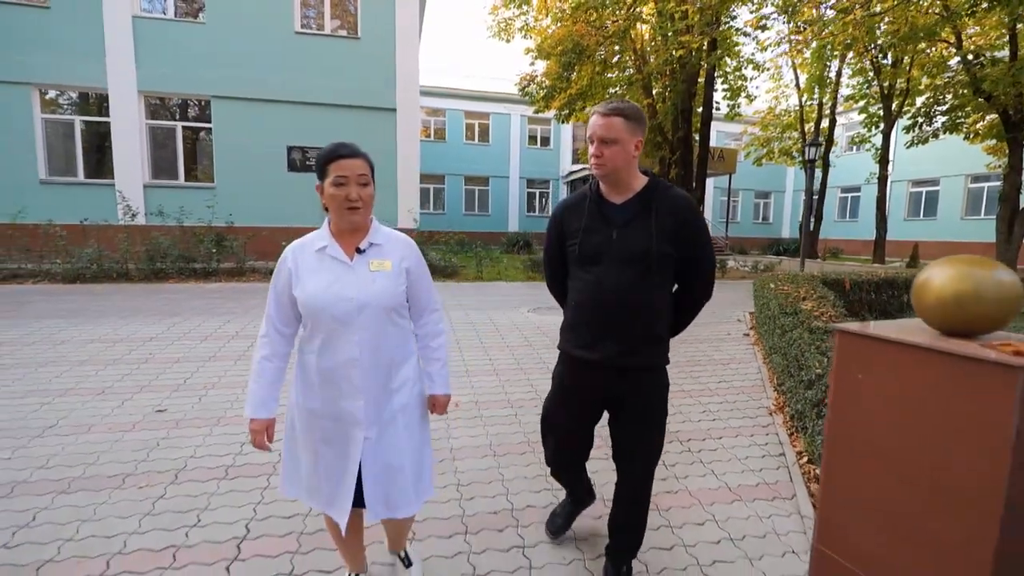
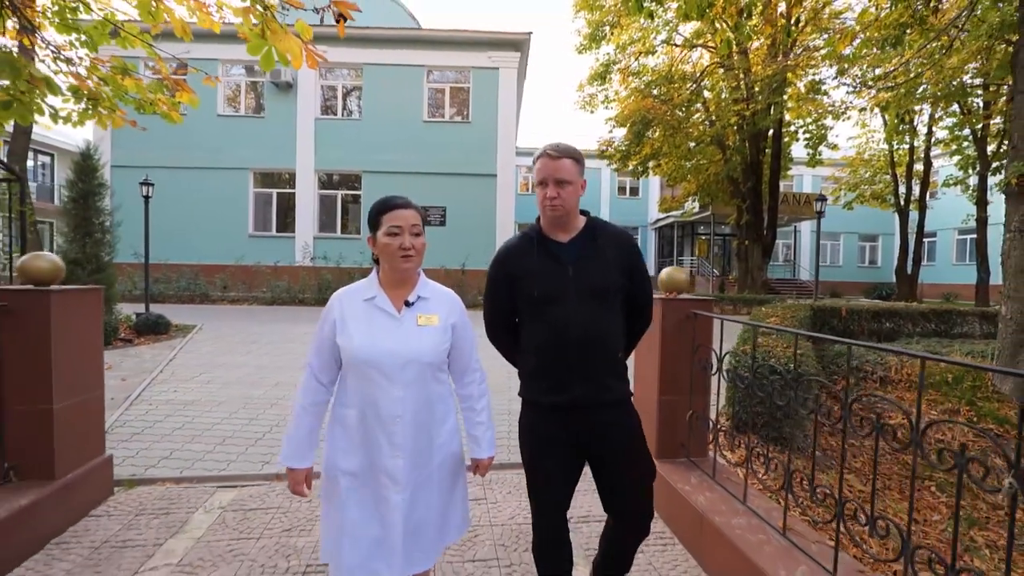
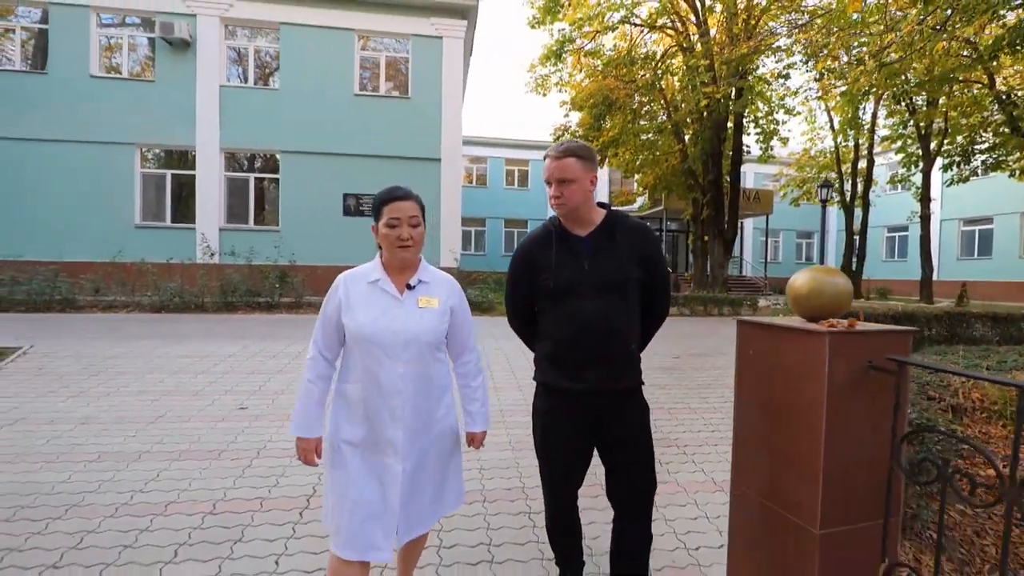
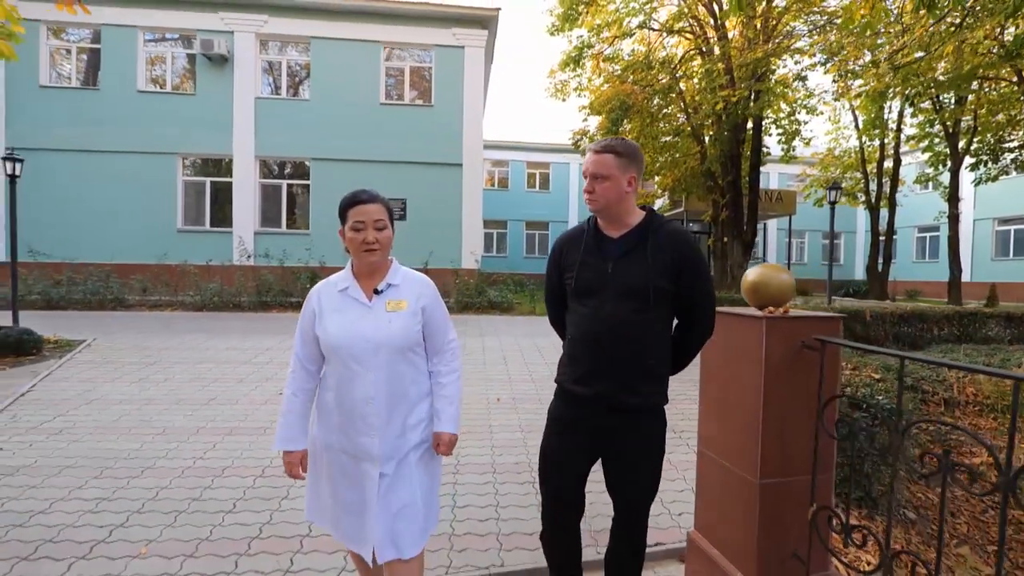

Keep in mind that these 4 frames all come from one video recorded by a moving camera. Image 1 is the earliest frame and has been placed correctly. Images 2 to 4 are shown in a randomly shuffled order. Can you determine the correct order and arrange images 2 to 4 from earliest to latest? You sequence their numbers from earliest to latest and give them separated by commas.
3, 4, 2
